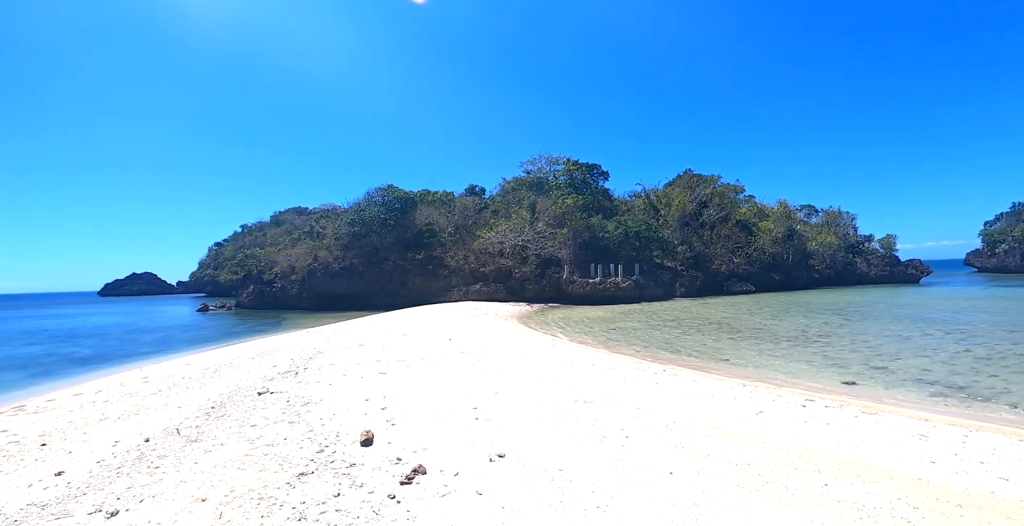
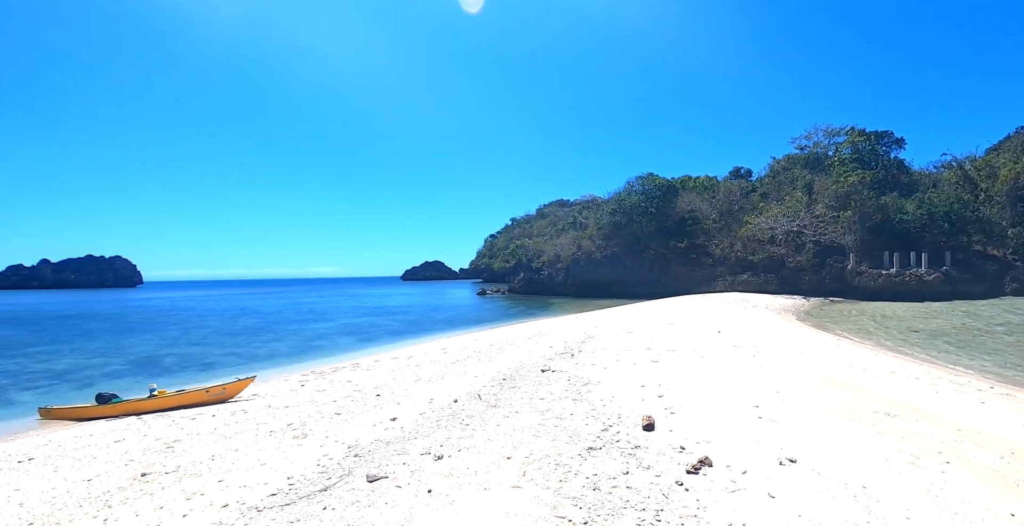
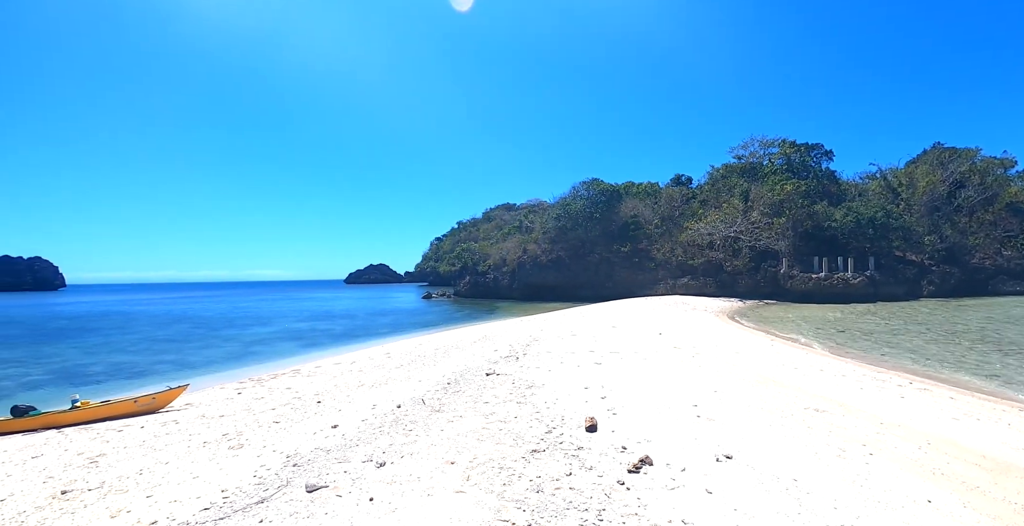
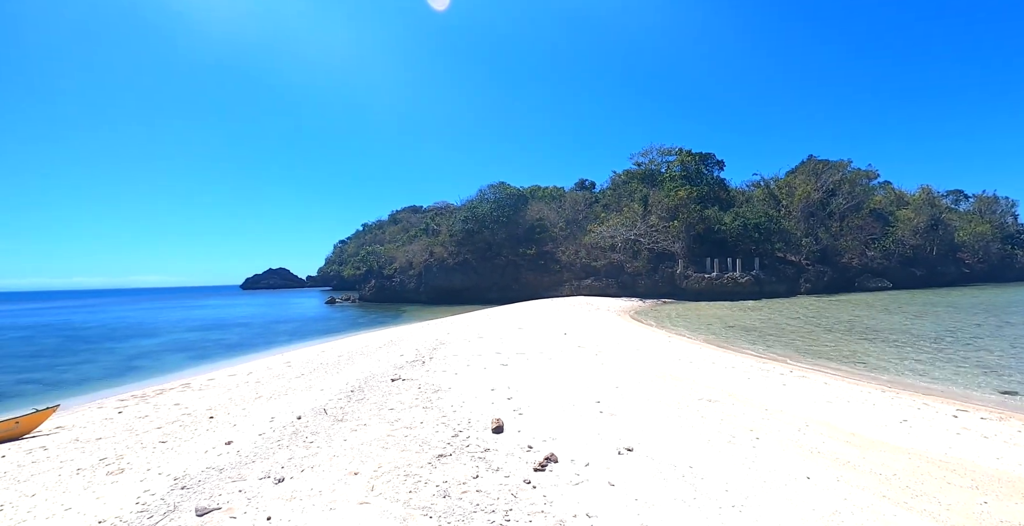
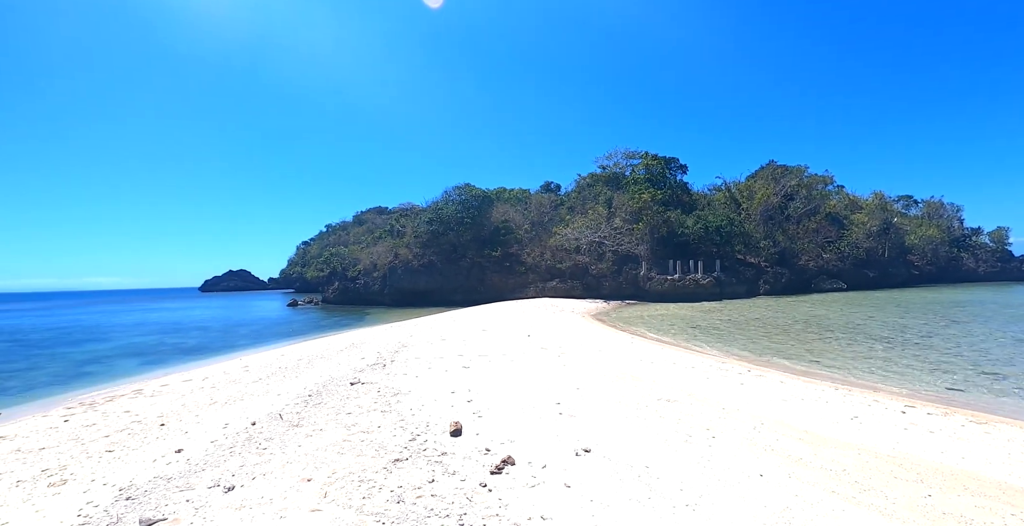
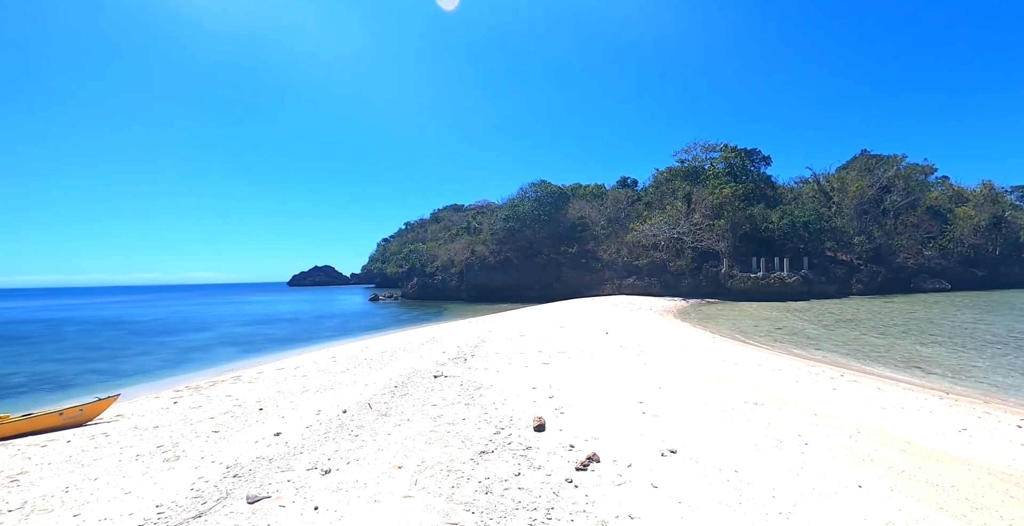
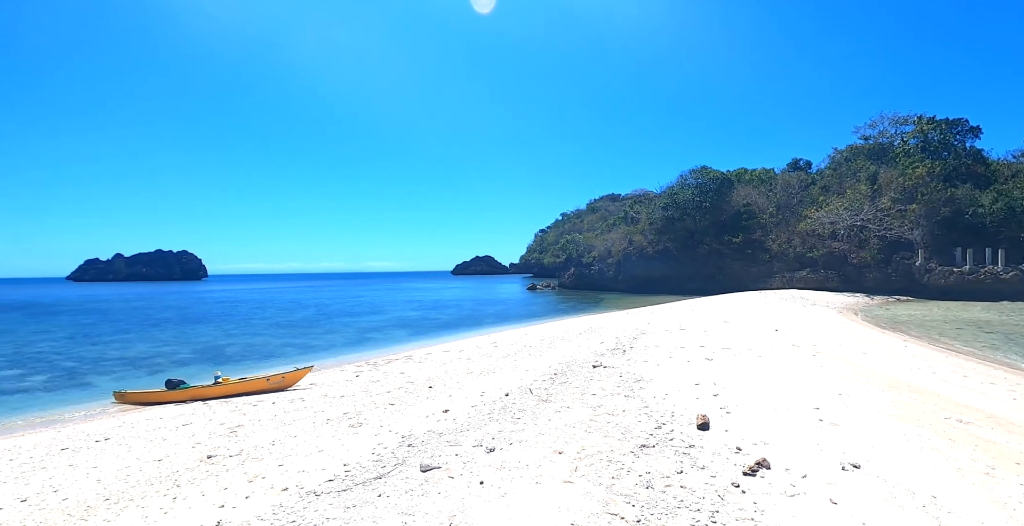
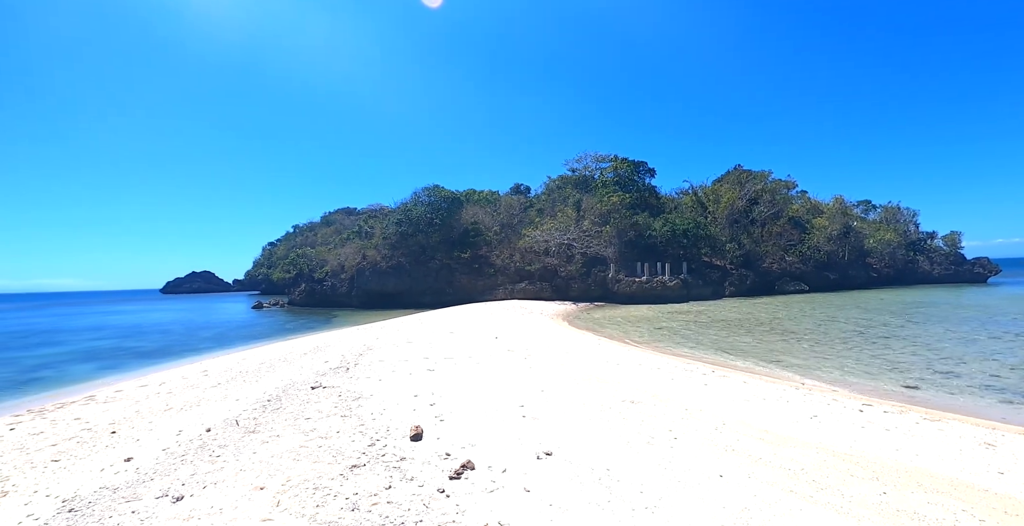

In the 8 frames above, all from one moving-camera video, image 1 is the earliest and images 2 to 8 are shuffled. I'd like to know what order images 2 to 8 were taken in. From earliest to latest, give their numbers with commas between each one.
8, 5, 4, 6, 3, 2, 7
